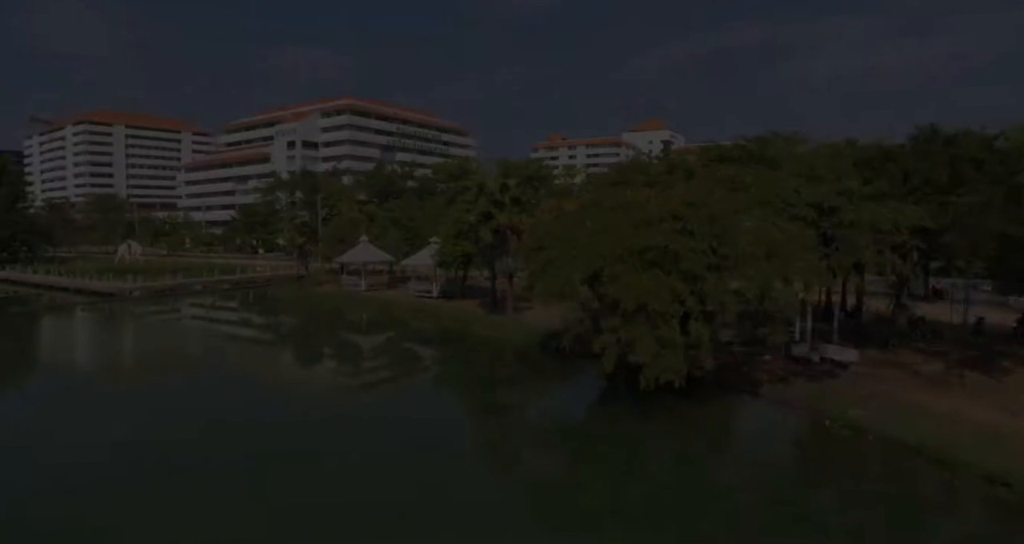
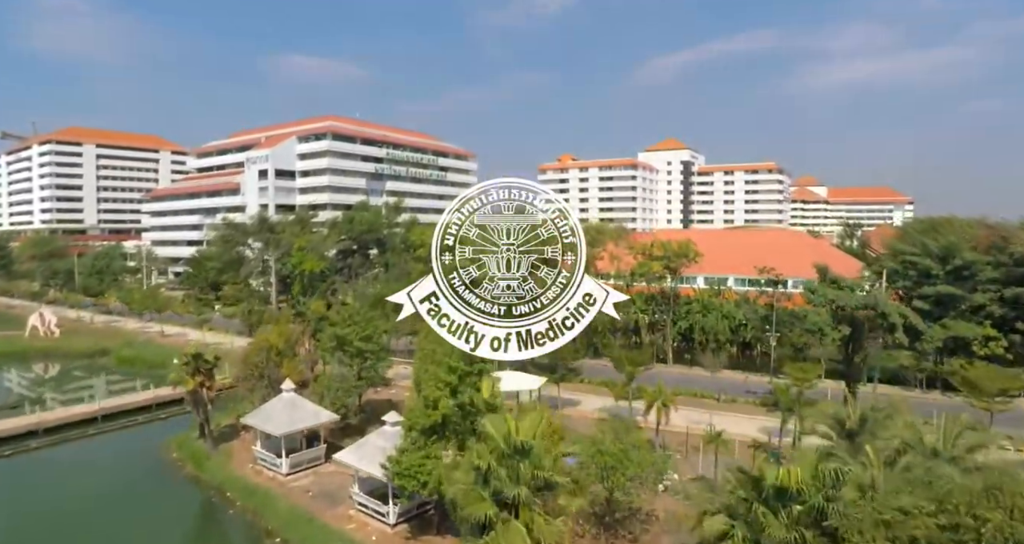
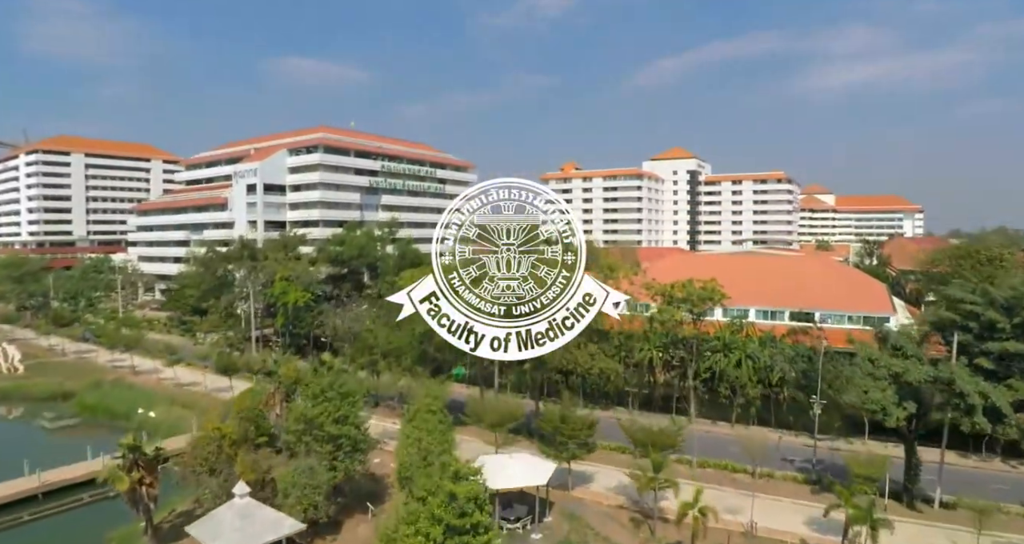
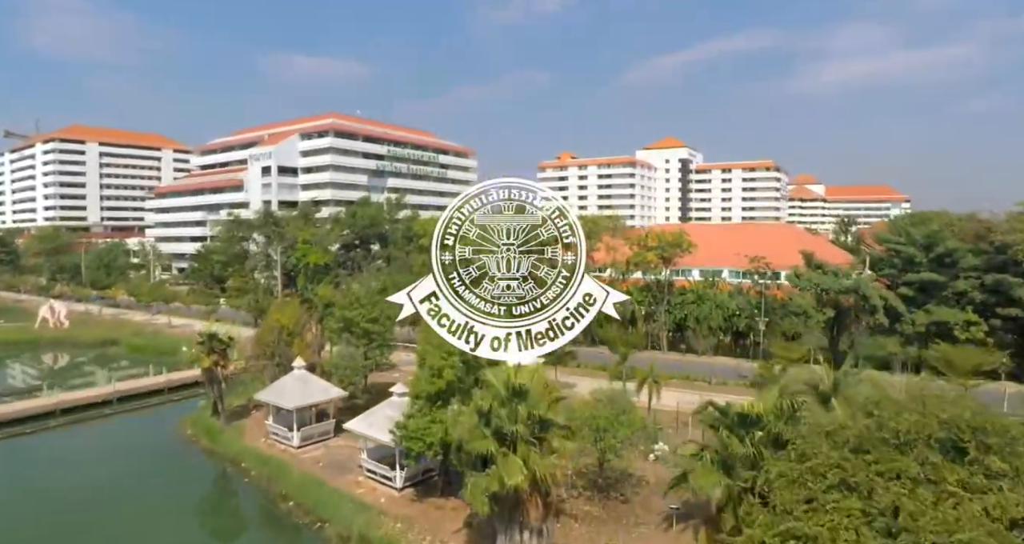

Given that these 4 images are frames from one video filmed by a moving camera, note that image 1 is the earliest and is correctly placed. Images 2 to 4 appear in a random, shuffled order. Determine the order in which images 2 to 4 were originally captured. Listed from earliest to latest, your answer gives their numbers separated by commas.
4, 2, 3
